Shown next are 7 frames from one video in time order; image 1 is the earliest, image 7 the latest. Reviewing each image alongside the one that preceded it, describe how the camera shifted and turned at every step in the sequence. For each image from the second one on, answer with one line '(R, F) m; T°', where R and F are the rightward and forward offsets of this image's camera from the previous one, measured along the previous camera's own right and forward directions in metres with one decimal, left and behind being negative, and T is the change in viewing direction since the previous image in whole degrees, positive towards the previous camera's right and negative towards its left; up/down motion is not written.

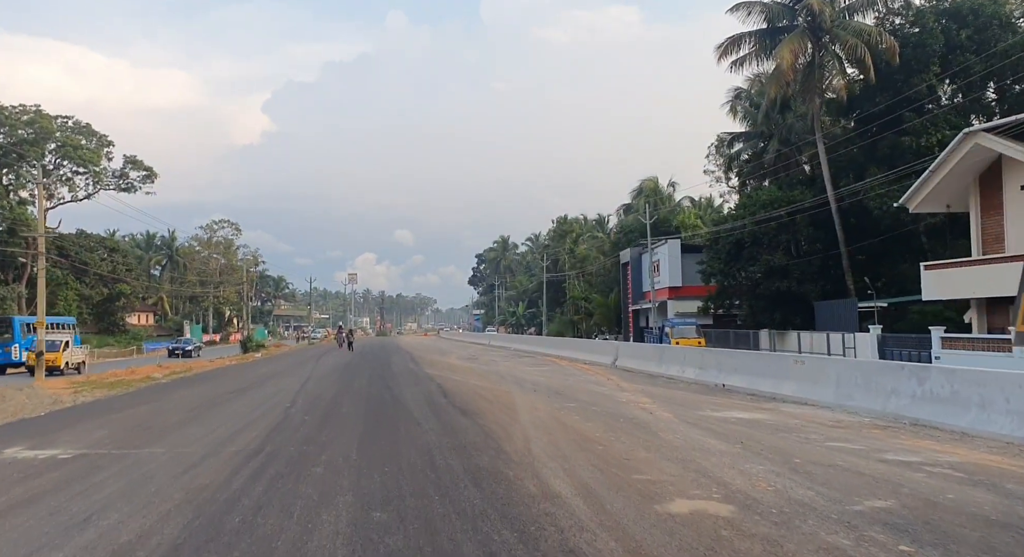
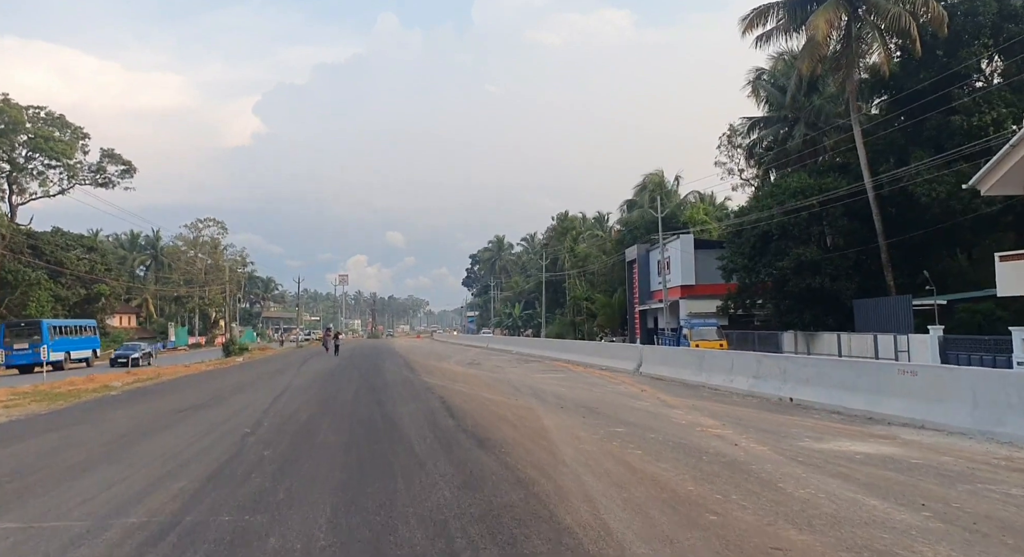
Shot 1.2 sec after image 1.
(-0.6, +3.7) m; +1°
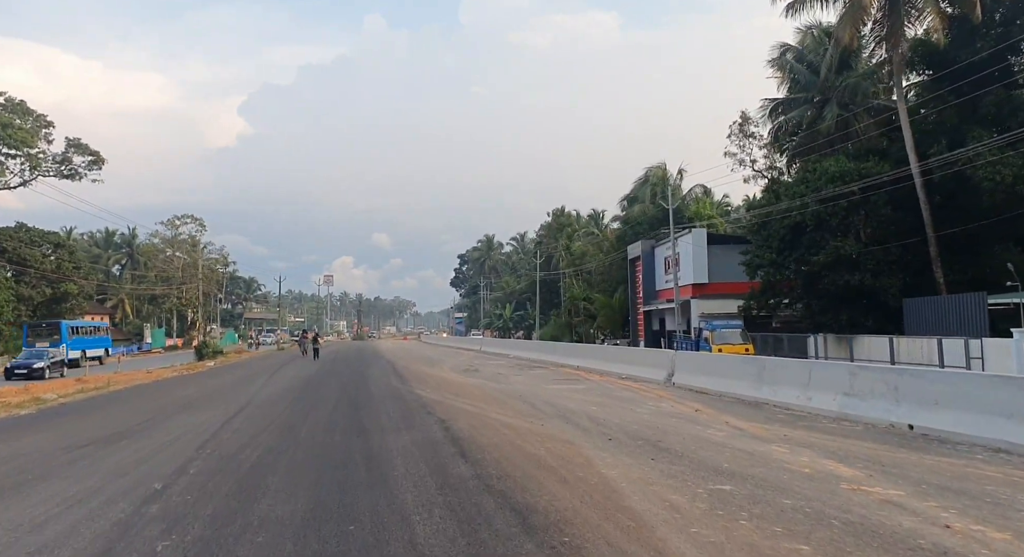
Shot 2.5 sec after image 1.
(-0.7, +4.1) m; +1°
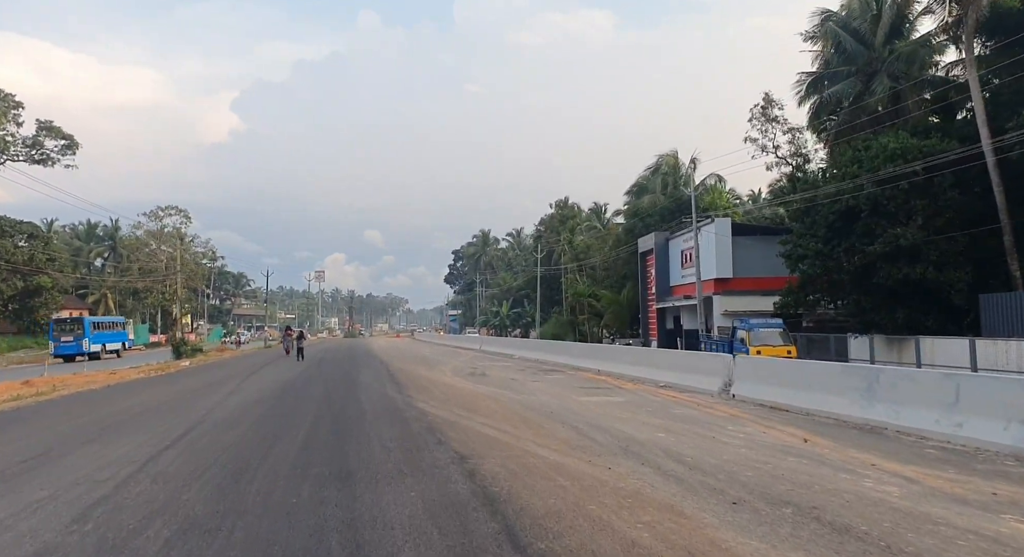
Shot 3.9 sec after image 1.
(-0.8, +4.1) m; +1°
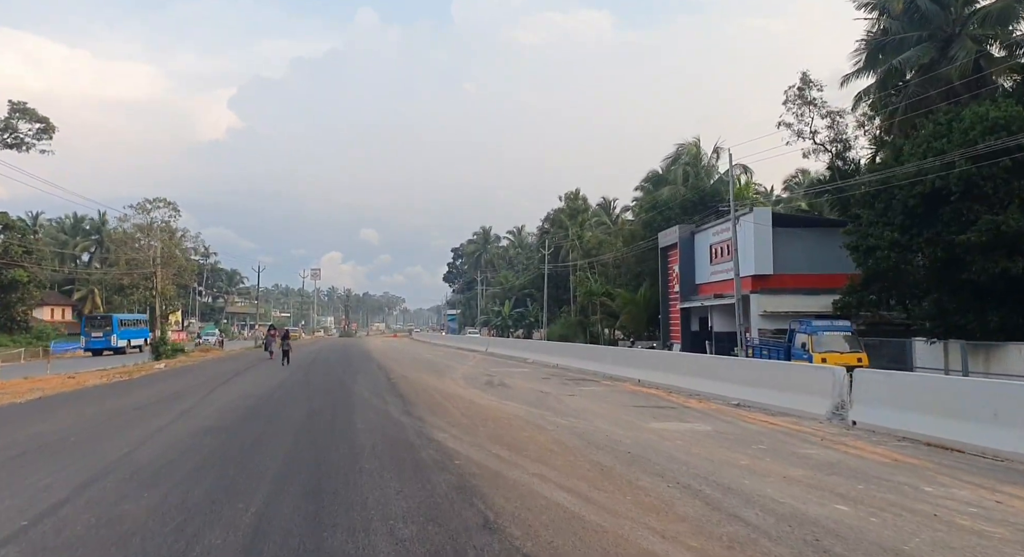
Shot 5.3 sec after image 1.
(-1.0, +4.5) m; 0°
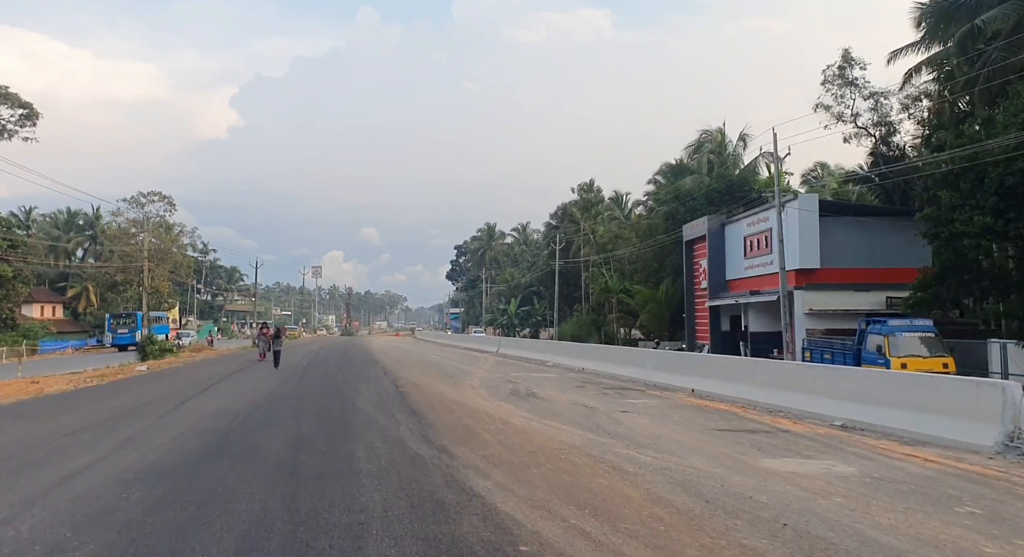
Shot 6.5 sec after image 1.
(-0.8, +3.6) m; 0°
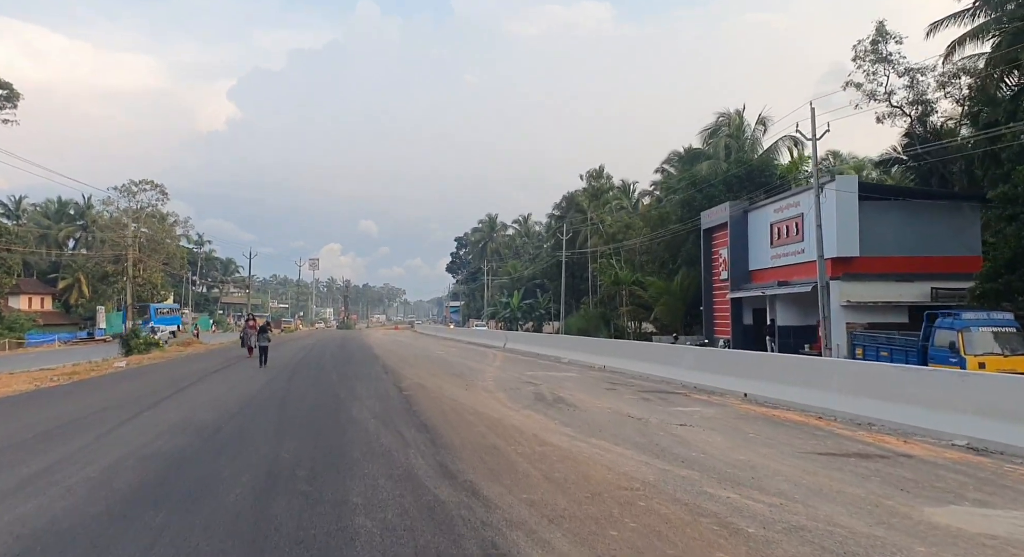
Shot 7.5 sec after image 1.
(-0.6, +2.8) m; 0°
